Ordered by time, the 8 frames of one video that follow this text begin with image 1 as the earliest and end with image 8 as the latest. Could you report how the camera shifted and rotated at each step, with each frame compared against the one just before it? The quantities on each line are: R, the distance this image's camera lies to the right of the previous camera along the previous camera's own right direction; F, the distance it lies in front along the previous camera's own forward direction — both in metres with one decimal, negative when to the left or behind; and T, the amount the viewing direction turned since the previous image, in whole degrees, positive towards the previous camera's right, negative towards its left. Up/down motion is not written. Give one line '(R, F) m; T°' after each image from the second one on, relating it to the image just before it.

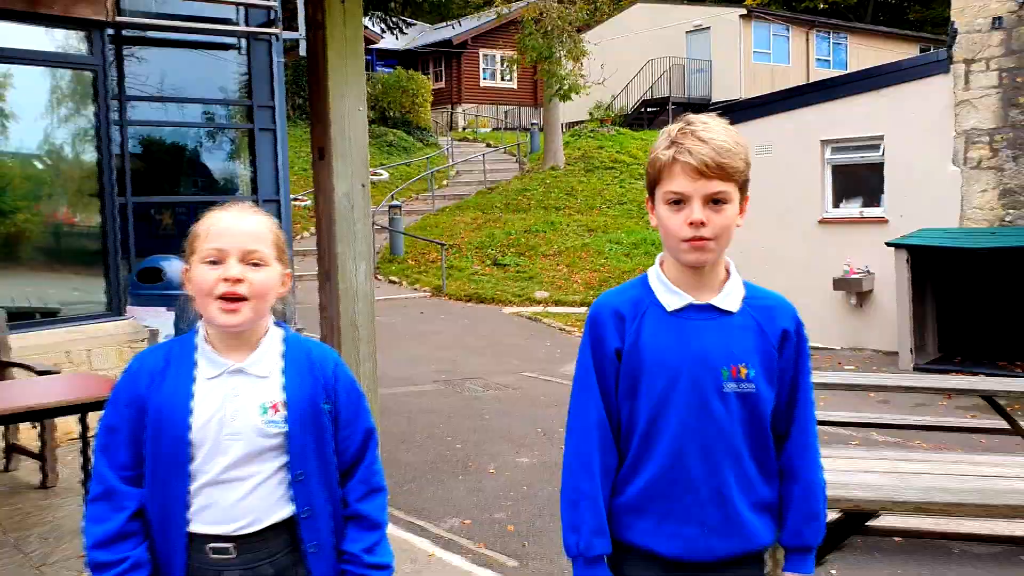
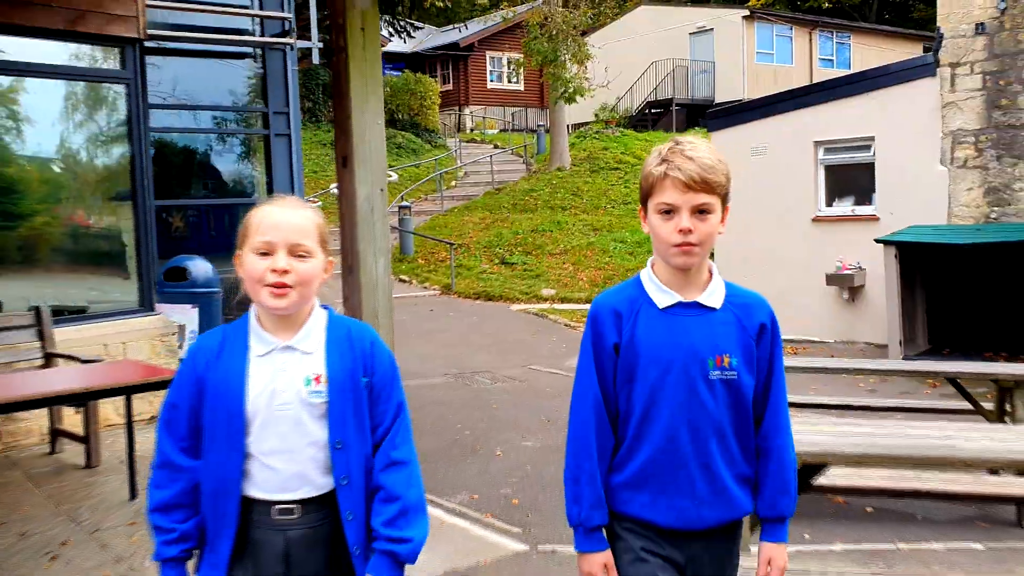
(0.0, -0.5) m; -1°
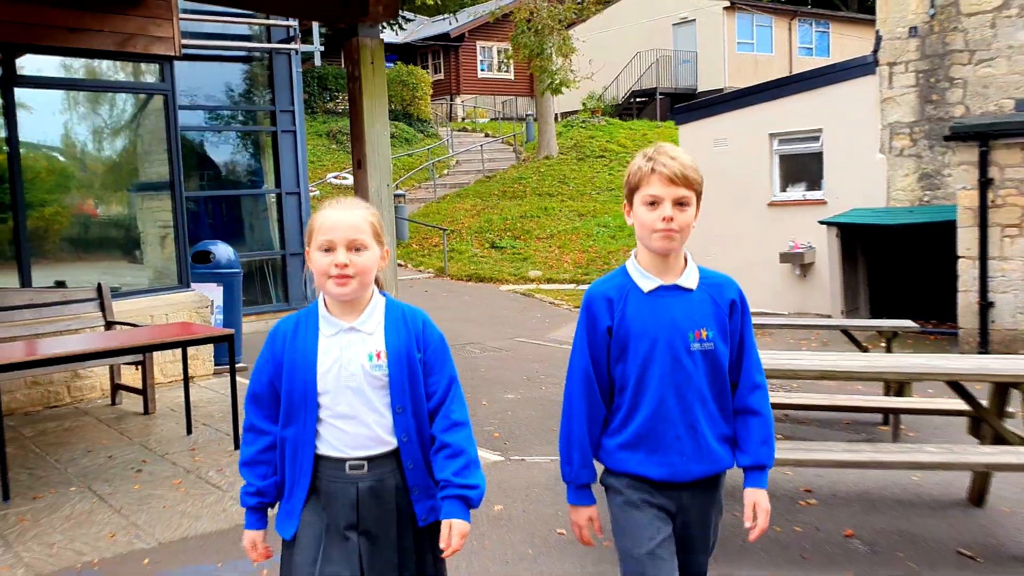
(+0.1, -1.2) m; 0°
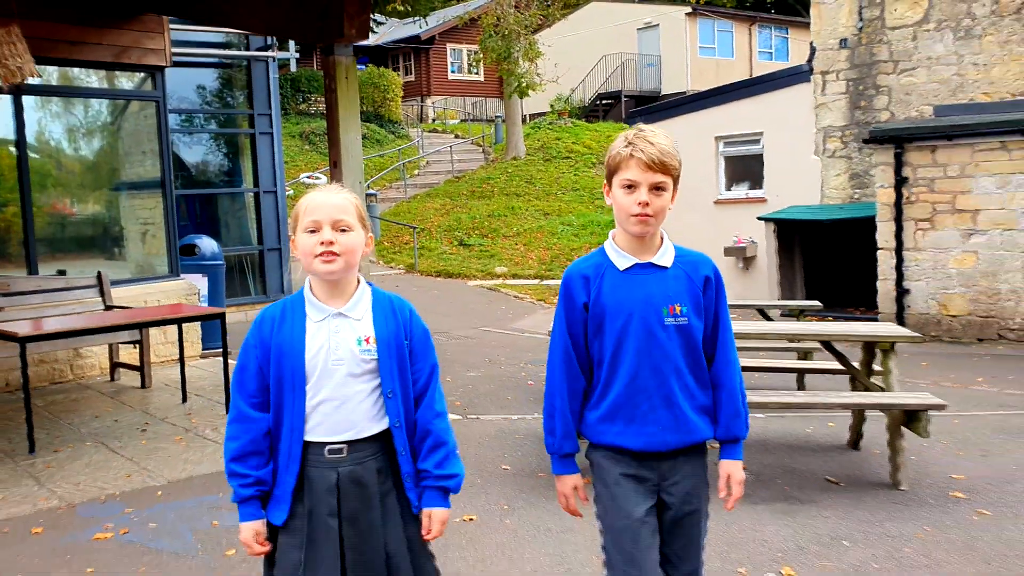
(+0.1, -0.9) m; +2°
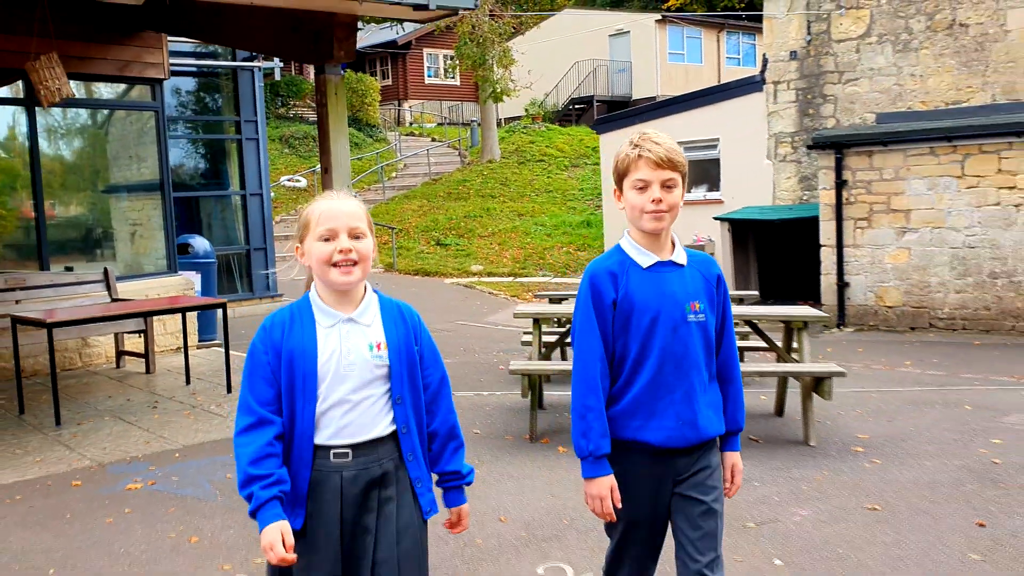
(0.0, -0.8) m; +1°
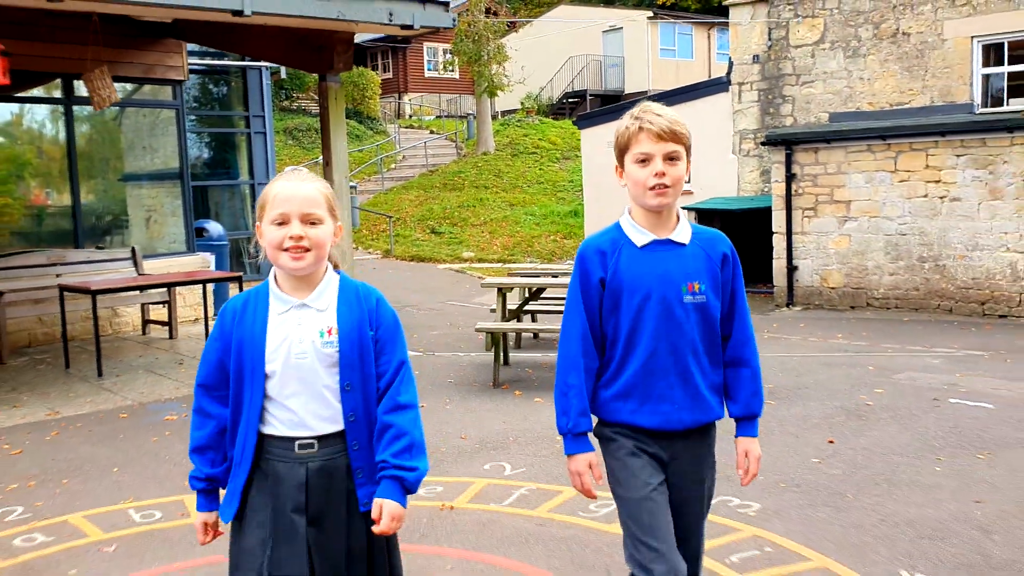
(+0.2, -1.2) m; 0°
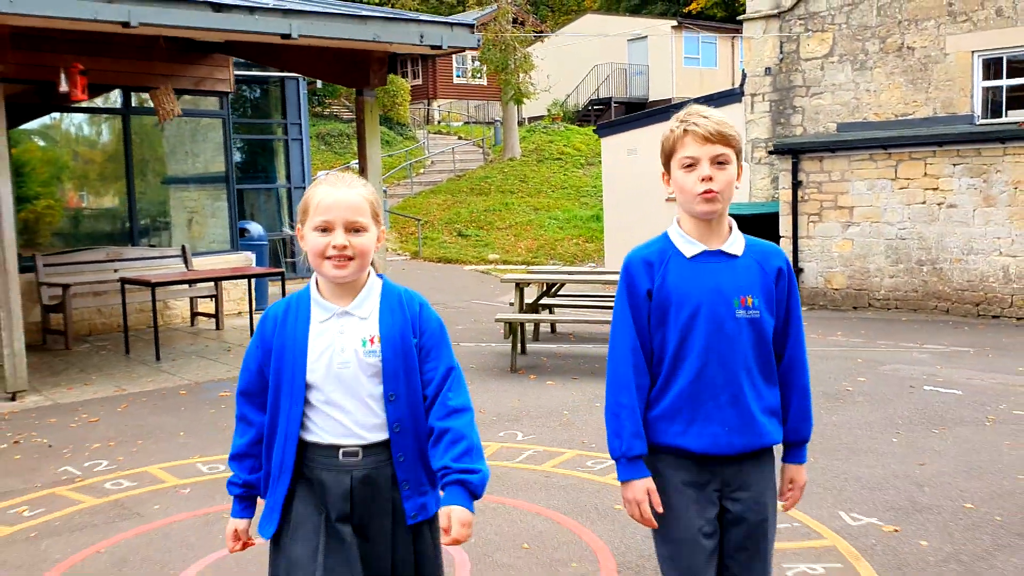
(+0.1, -0.8) m; -2°
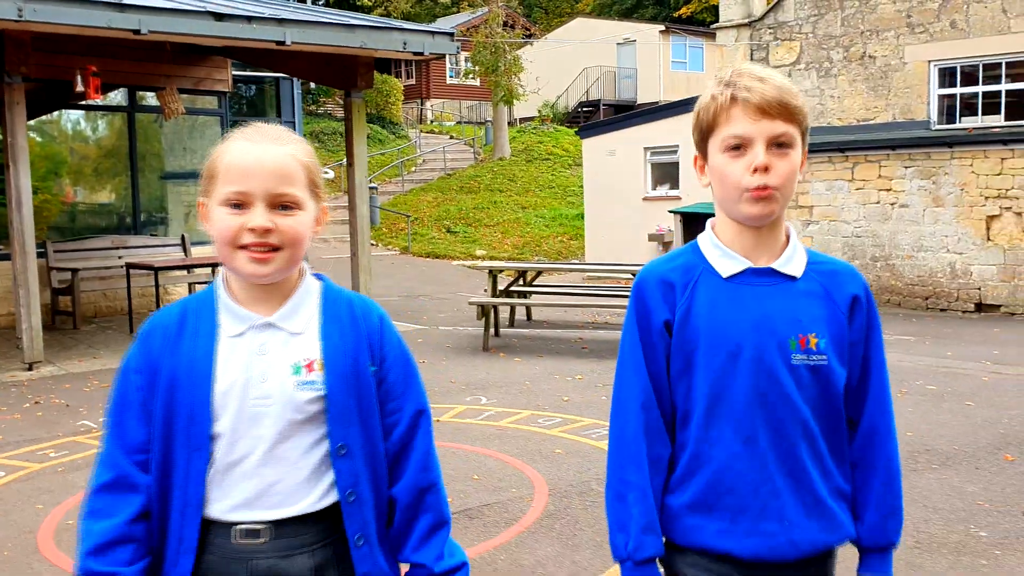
(+0.2, -0.8) m; 0°
